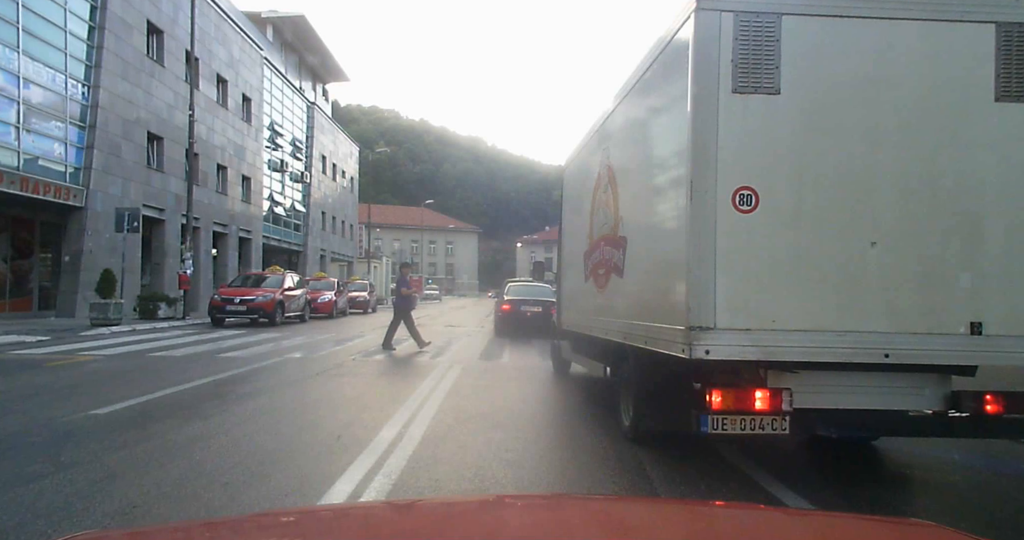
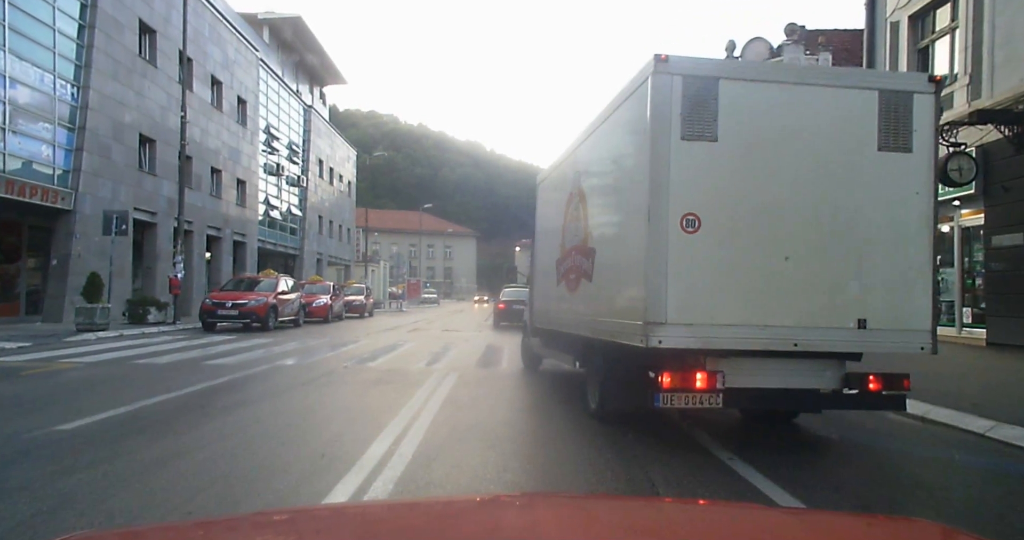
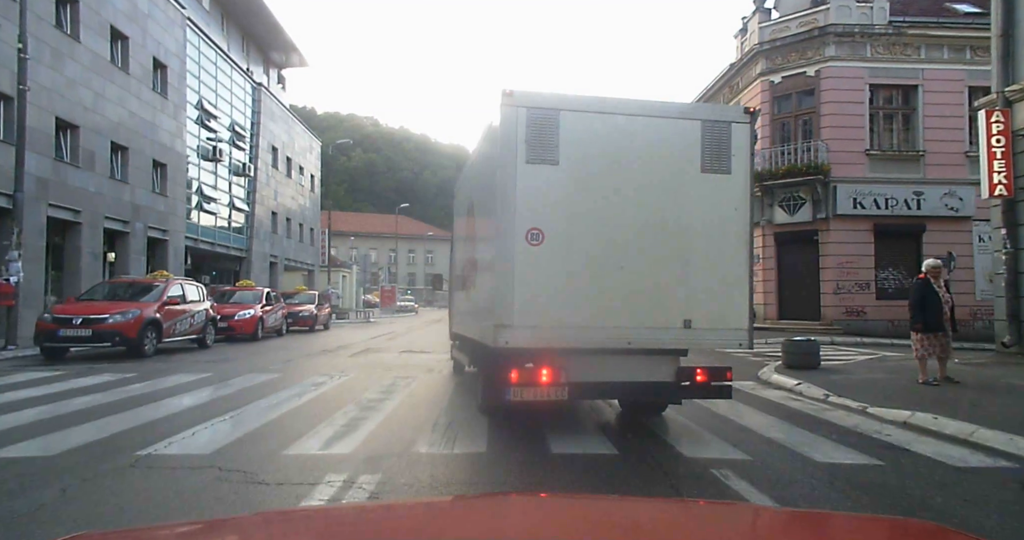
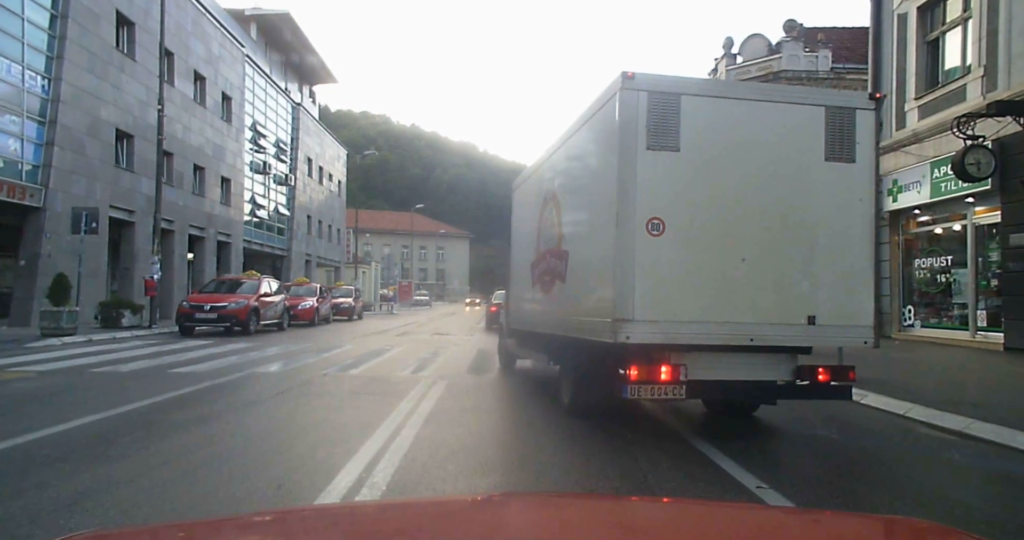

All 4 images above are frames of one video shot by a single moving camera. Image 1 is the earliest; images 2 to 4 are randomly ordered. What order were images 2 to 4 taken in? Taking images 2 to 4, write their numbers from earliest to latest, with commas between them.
2, 4, 3
